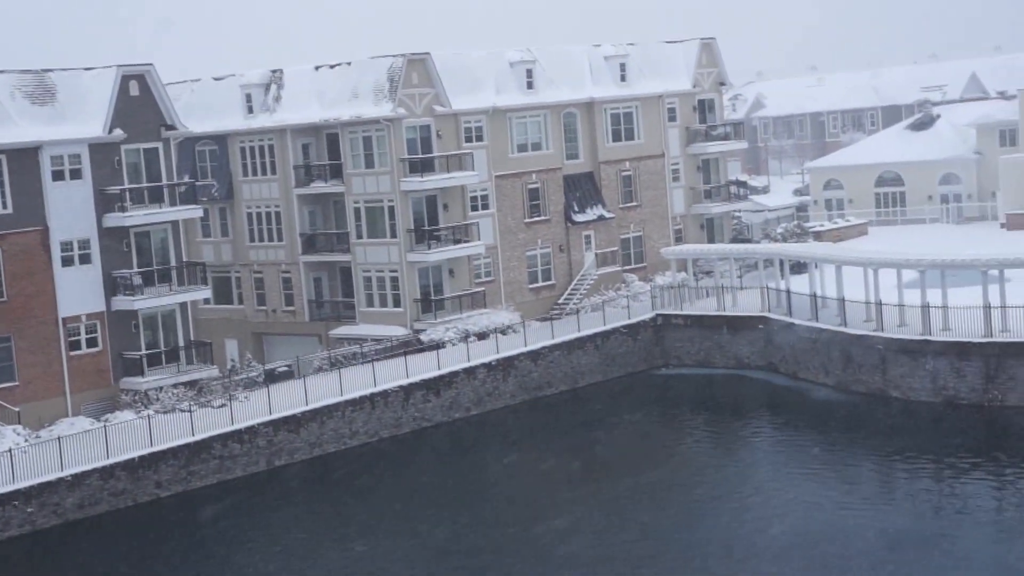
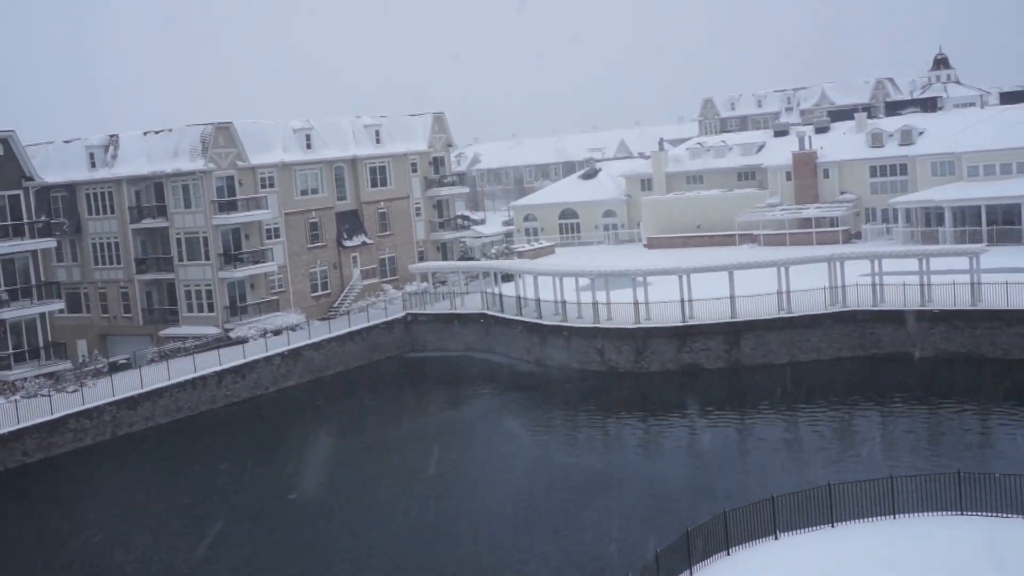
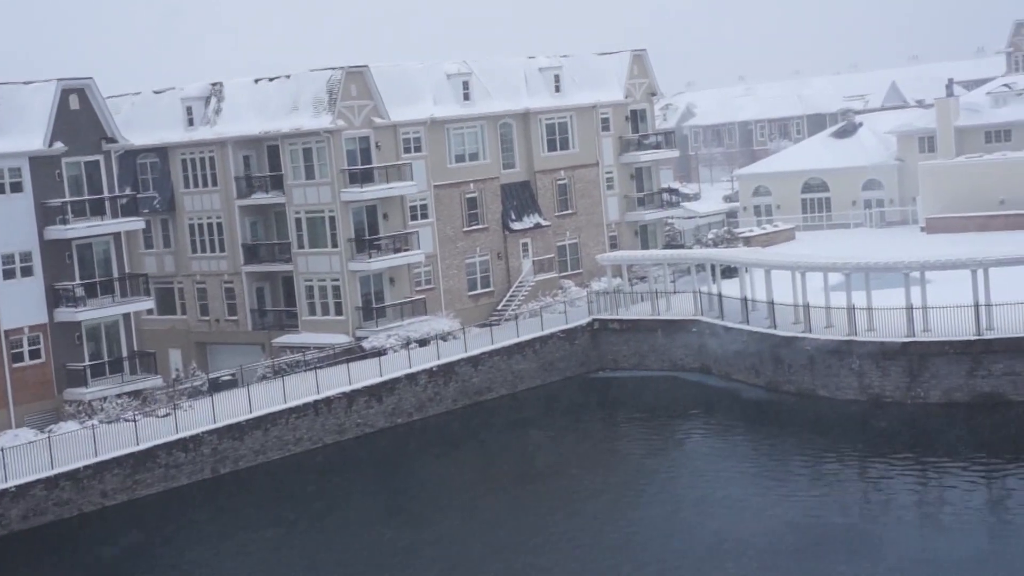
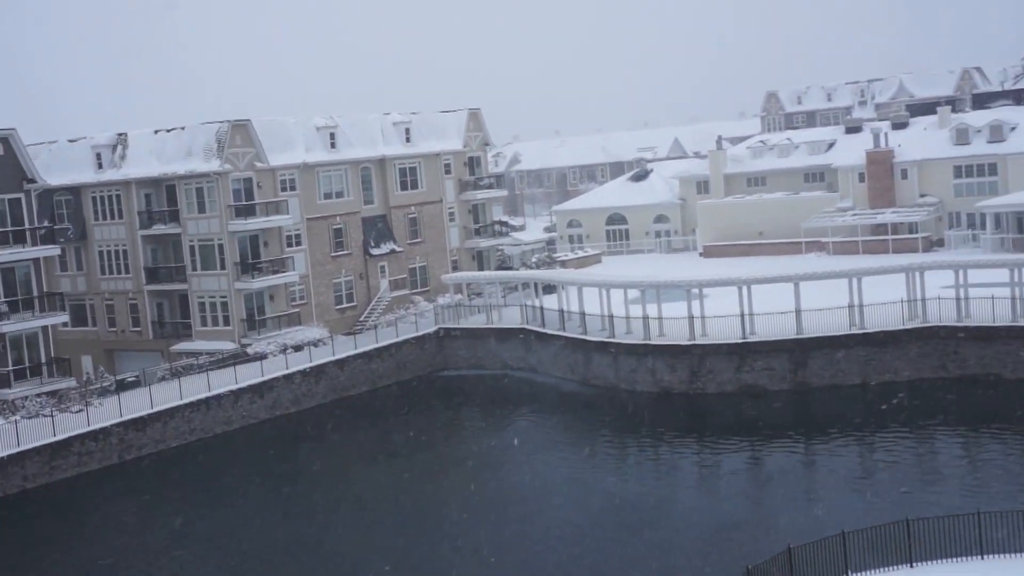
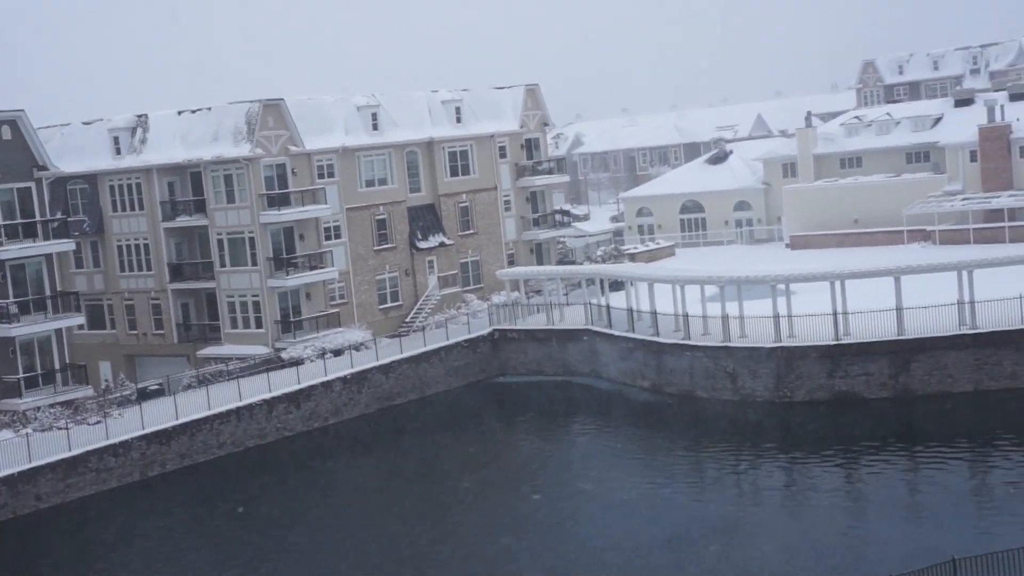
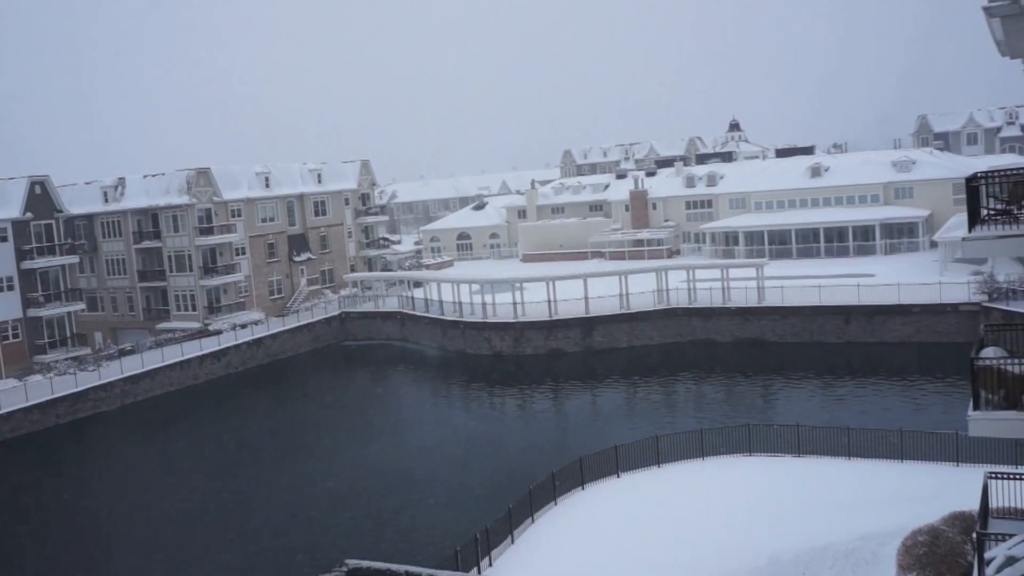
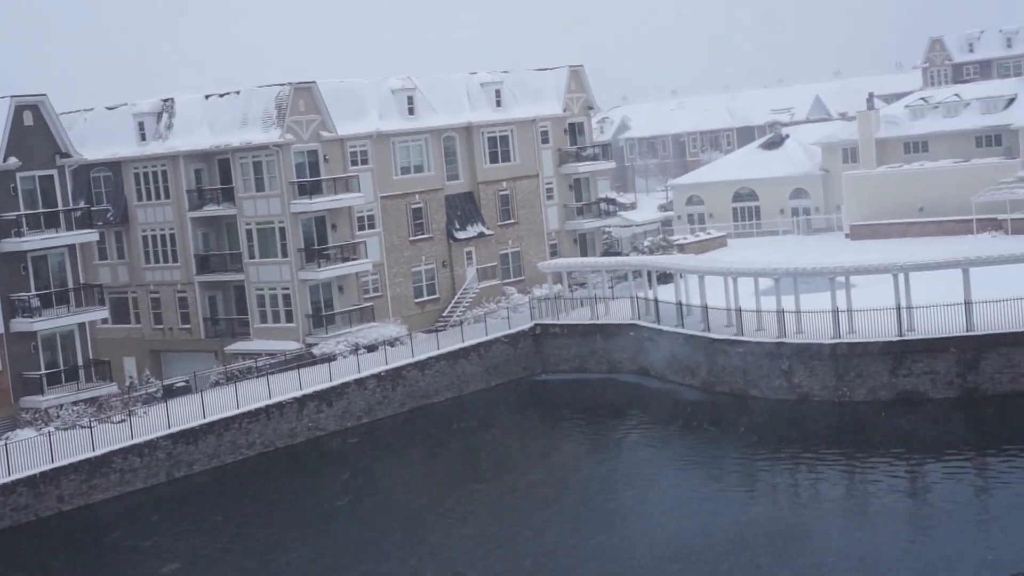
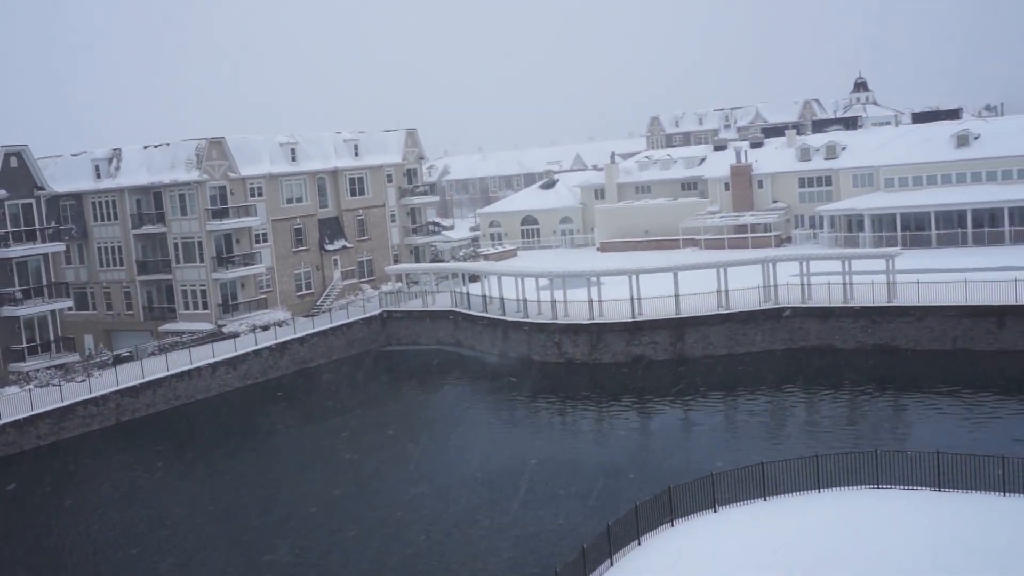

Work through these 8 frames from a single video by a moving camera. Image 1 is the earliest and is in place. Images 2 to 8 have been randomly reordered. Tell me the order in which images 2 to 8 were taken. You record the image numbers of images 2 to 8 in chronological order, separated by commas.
3, 7, 5, 4, 2, 8, 6
